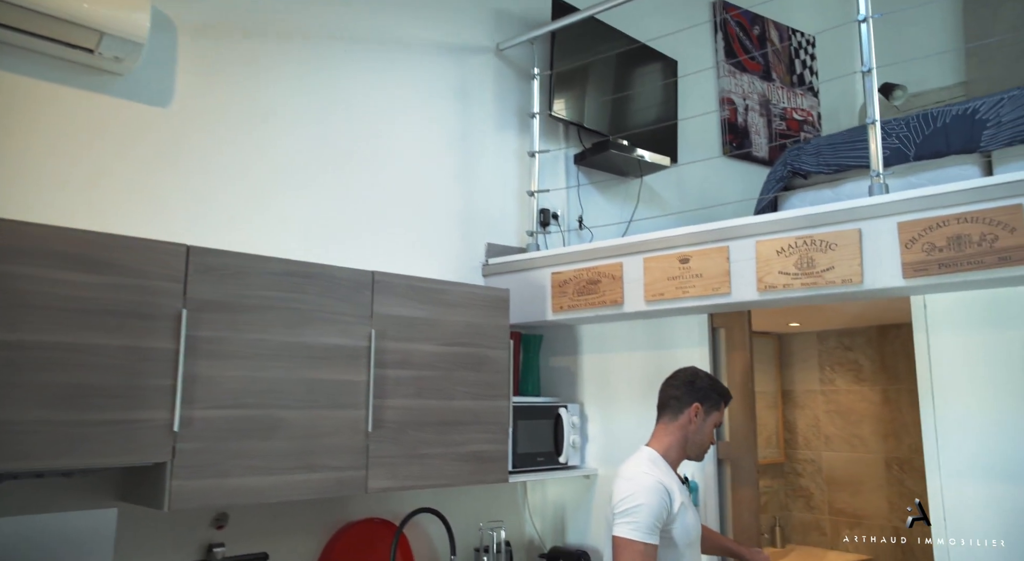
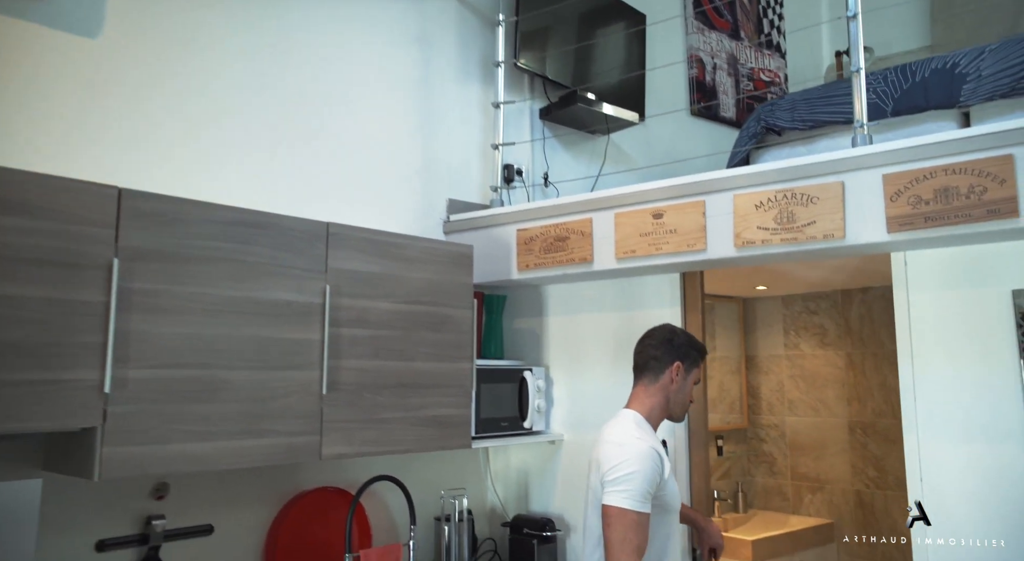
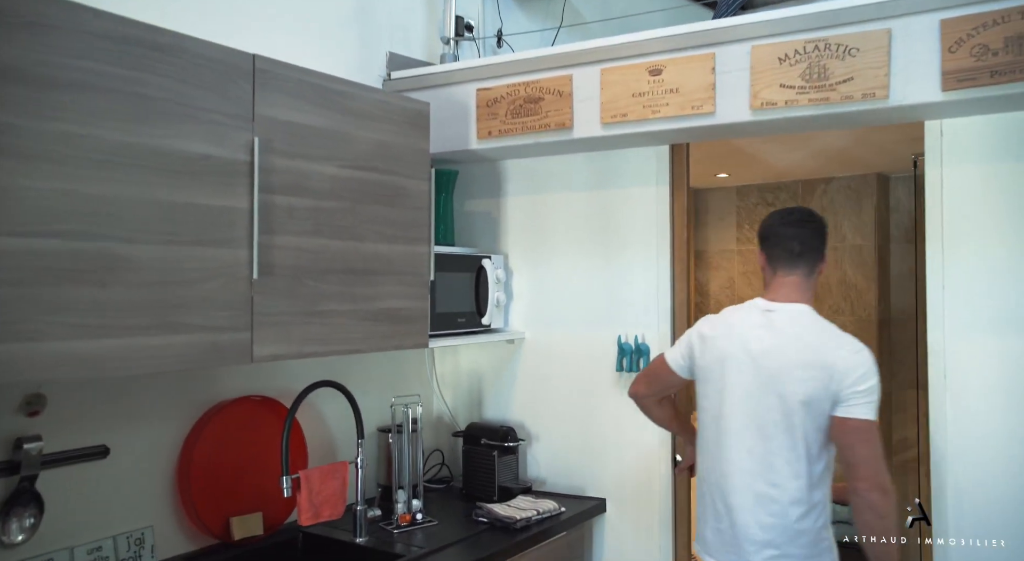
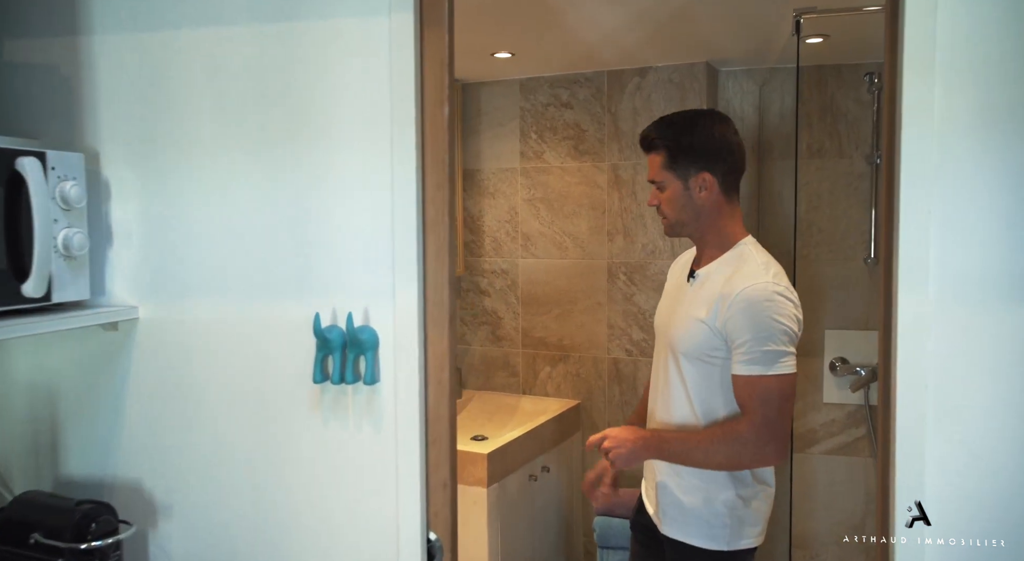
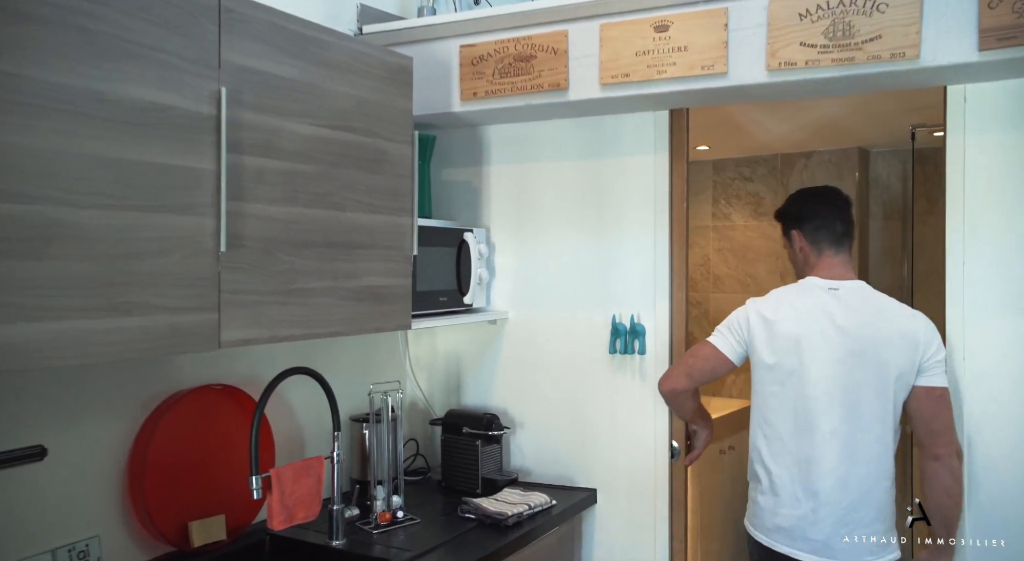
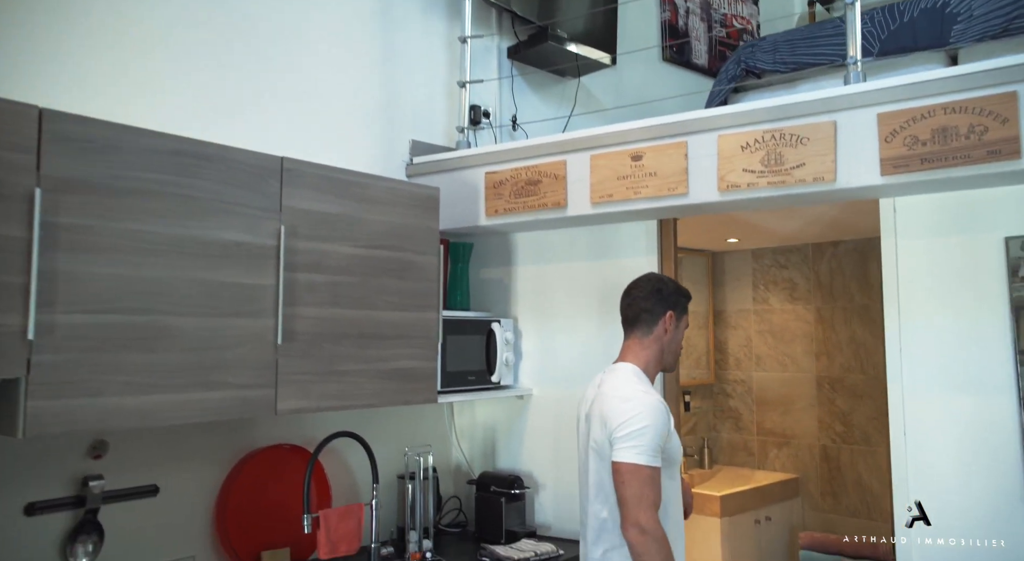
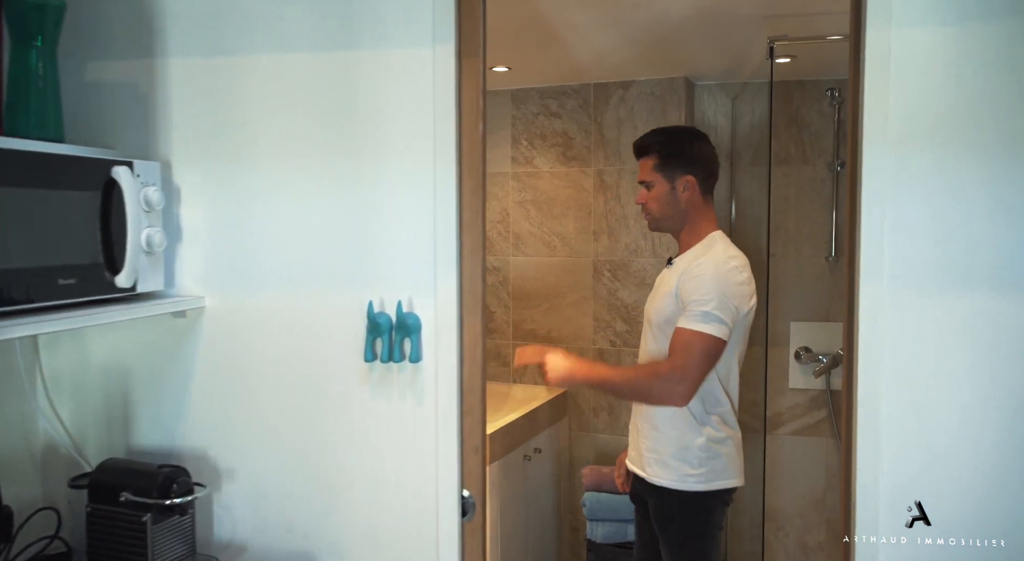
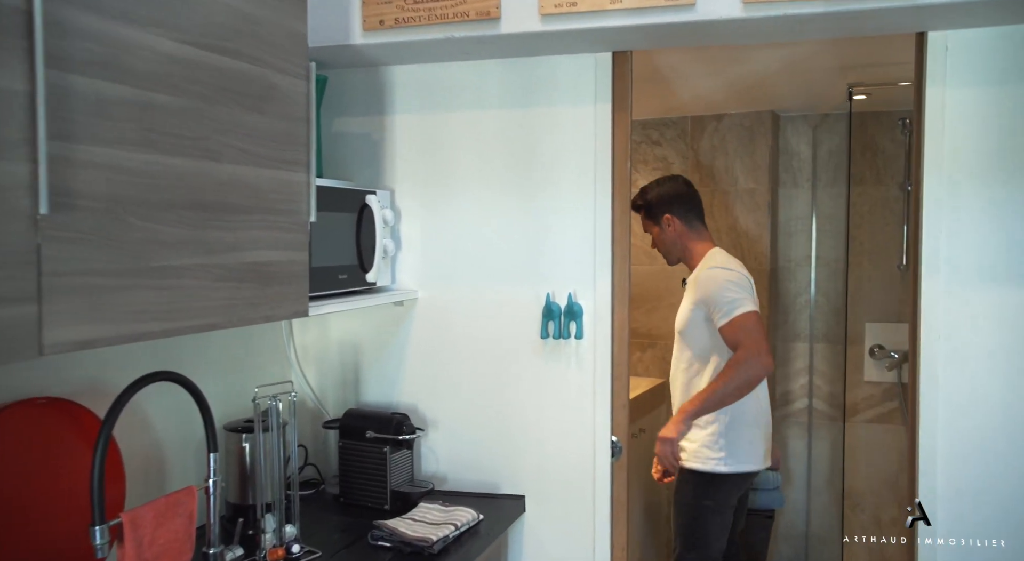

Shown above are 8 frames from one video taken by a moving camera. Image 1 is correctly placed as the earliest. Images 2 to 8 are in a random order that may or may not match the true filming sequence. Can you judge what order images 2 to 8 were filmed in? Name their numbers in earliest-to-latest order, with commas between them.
2, 6, 3, 5, 8, 7, 4
